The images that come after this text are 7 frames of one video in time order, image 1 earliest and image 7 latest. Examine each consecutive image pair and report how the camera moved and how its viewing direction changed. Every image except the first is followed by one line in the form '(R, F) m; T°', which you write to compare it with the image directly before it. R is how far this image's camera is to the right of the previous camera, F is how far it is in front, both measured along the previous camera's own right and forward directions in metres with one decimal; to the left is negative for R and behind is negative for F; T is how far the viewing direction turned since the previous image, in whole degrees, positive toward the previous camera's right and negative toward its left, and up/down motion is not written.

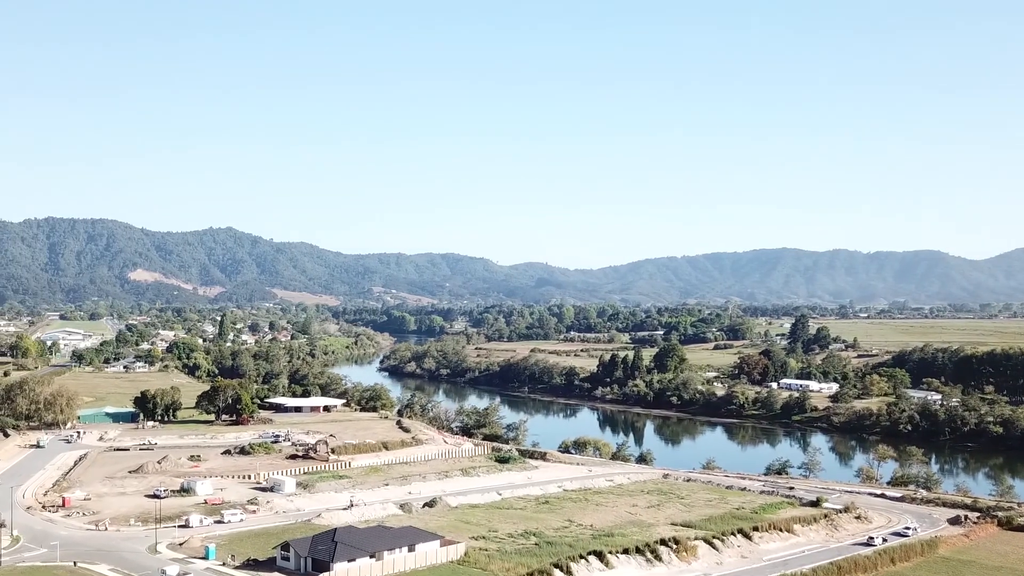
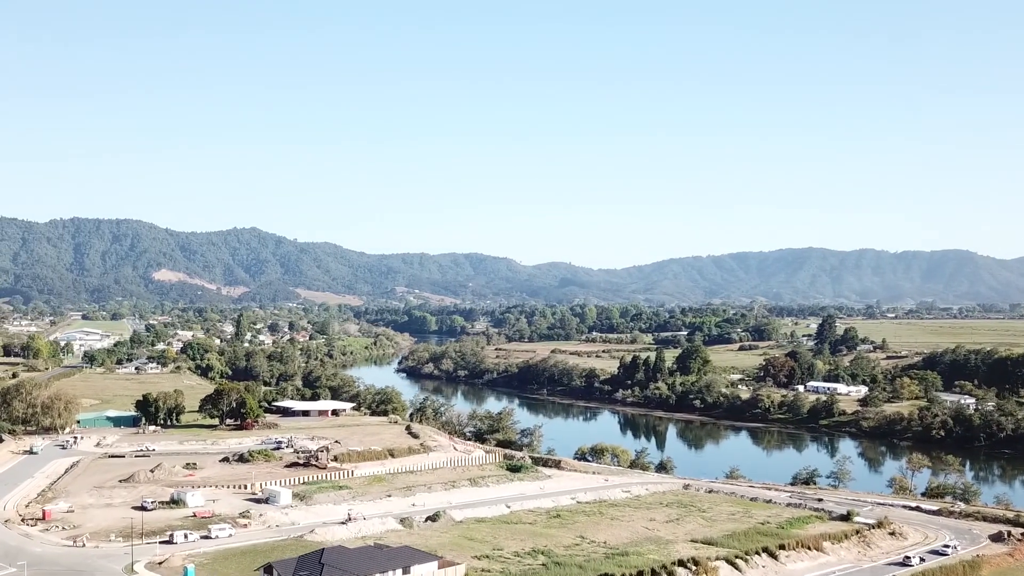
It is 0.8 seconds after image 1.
(+0.7, +2.5) m; -2°
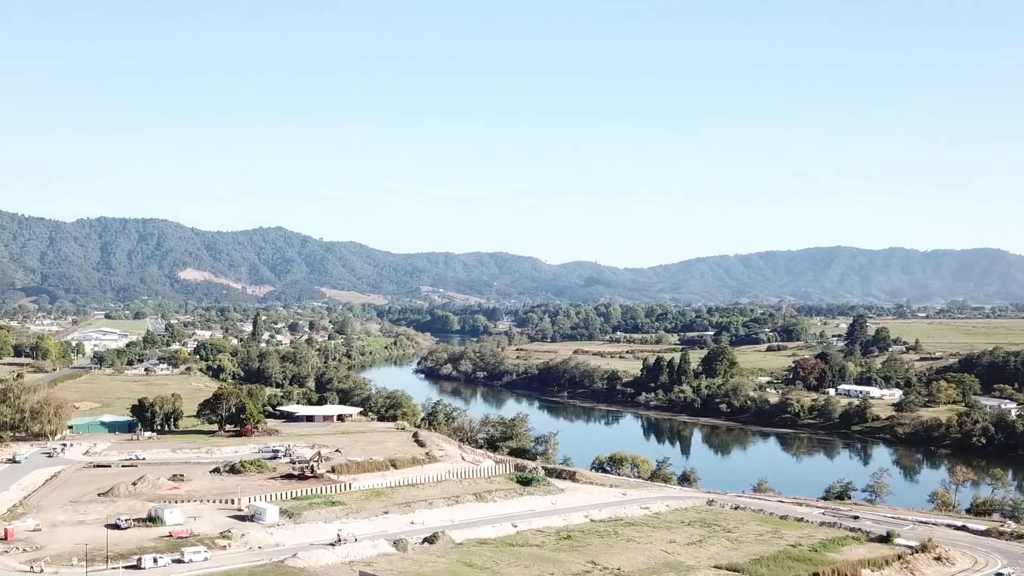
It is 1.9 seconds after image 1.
(+0.9, +3.3) m; -2°
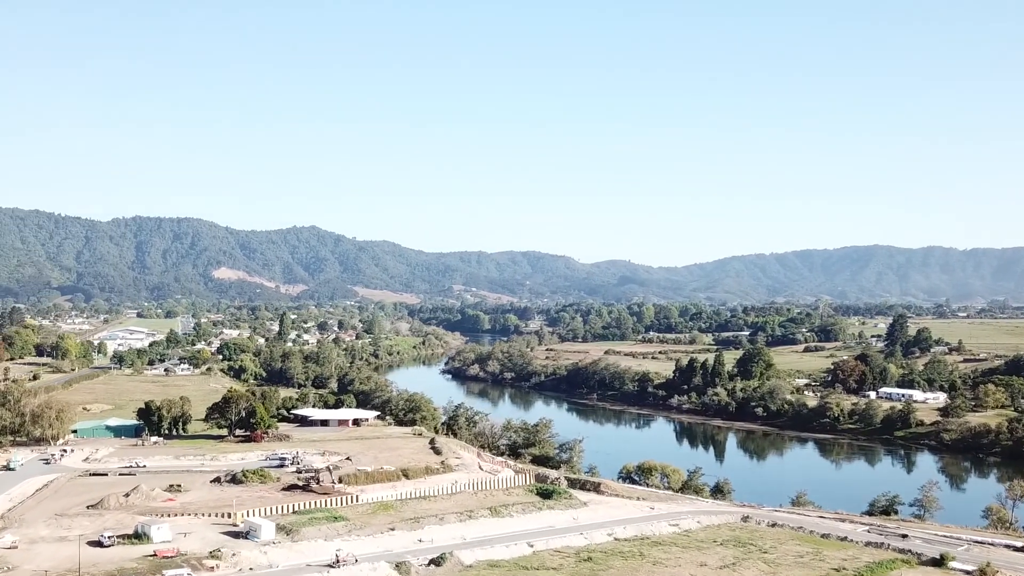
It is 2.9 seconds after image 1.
(+0.7, +3.0) m; -2°
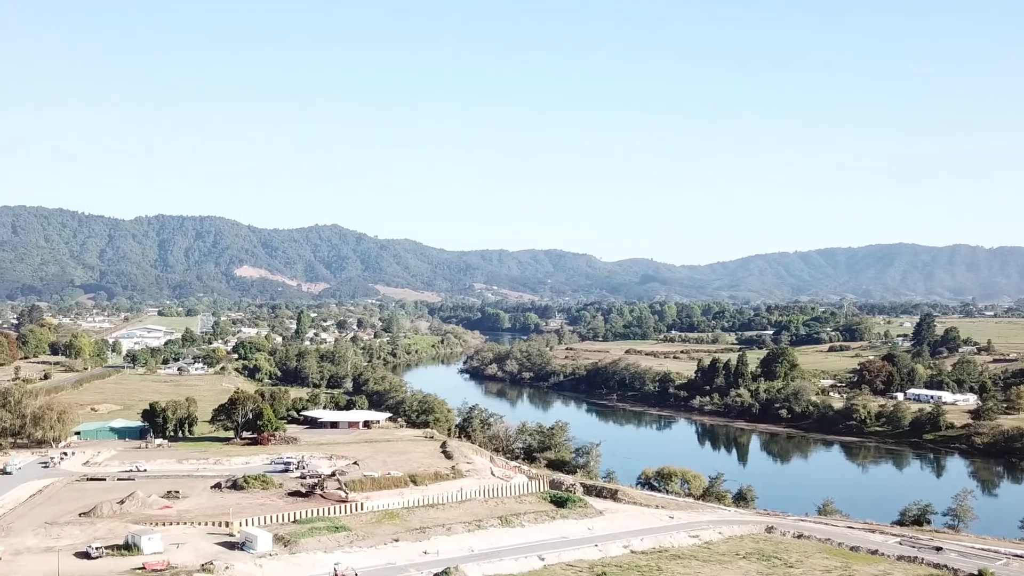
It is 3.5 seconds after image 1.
(+0.5, +1.9) m; -1°
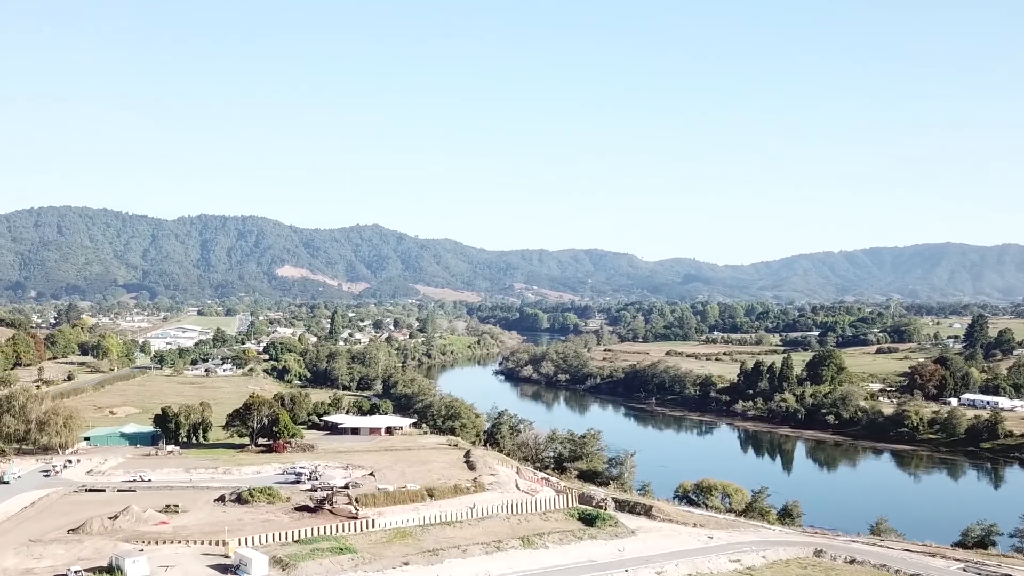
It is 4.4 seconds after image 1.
(+0.8, +3.2) m; -3°
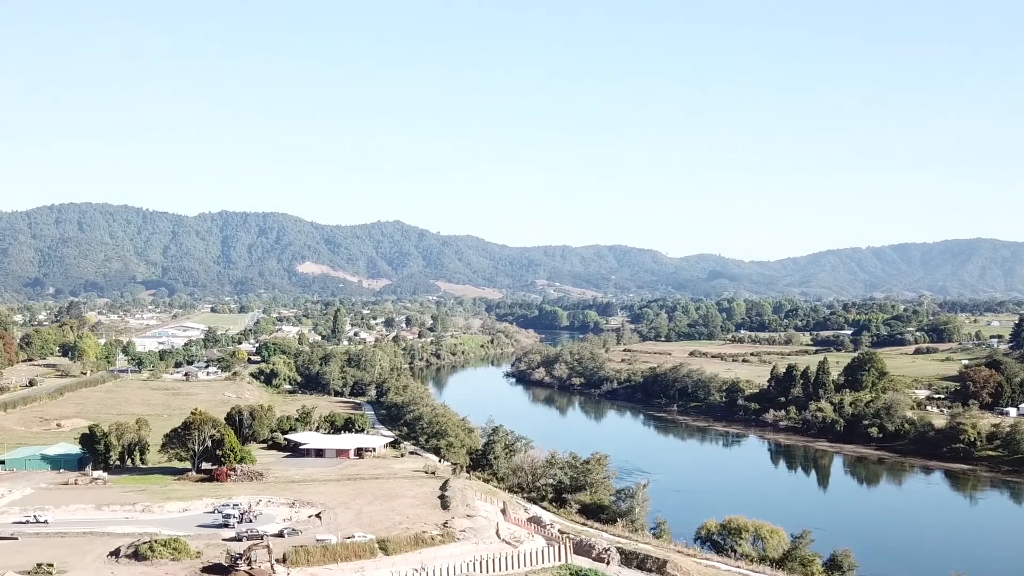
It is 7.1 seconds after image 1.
(+1.8, +8.2) m; -2°
